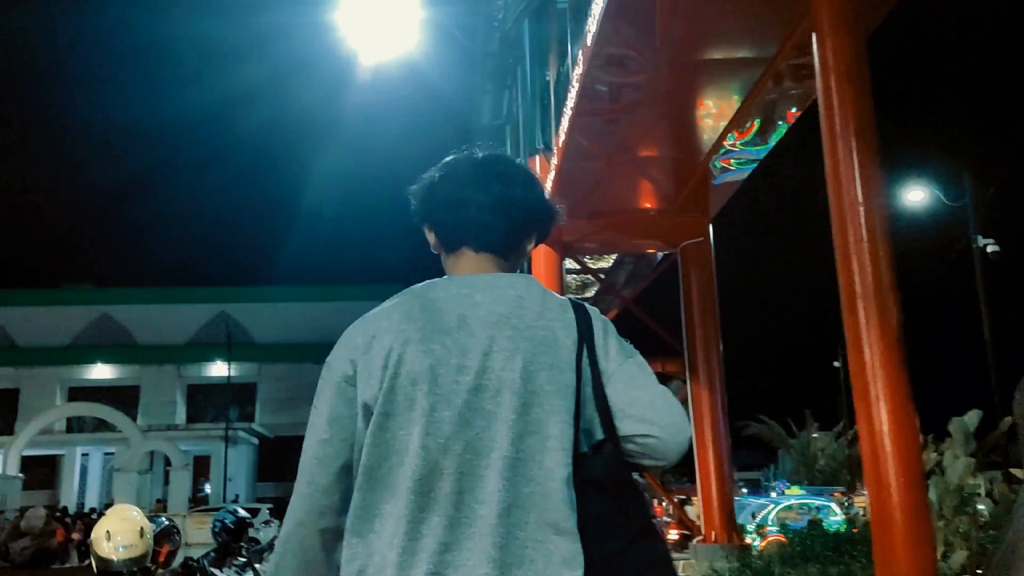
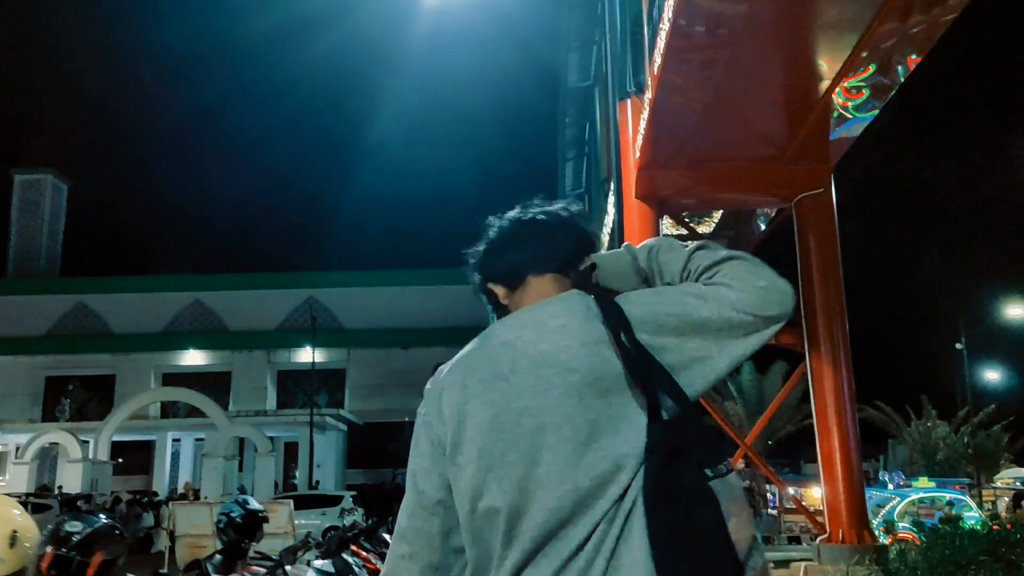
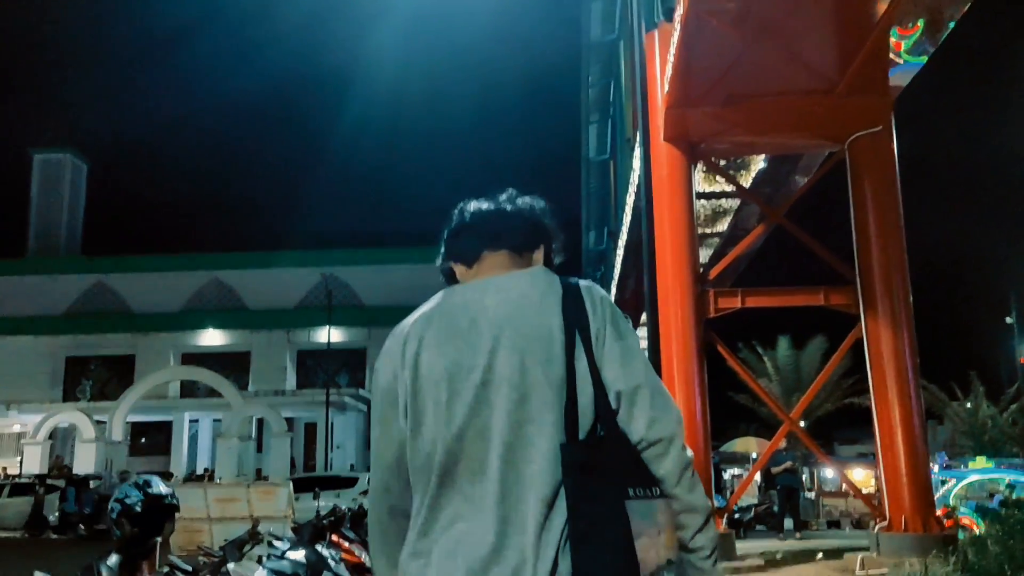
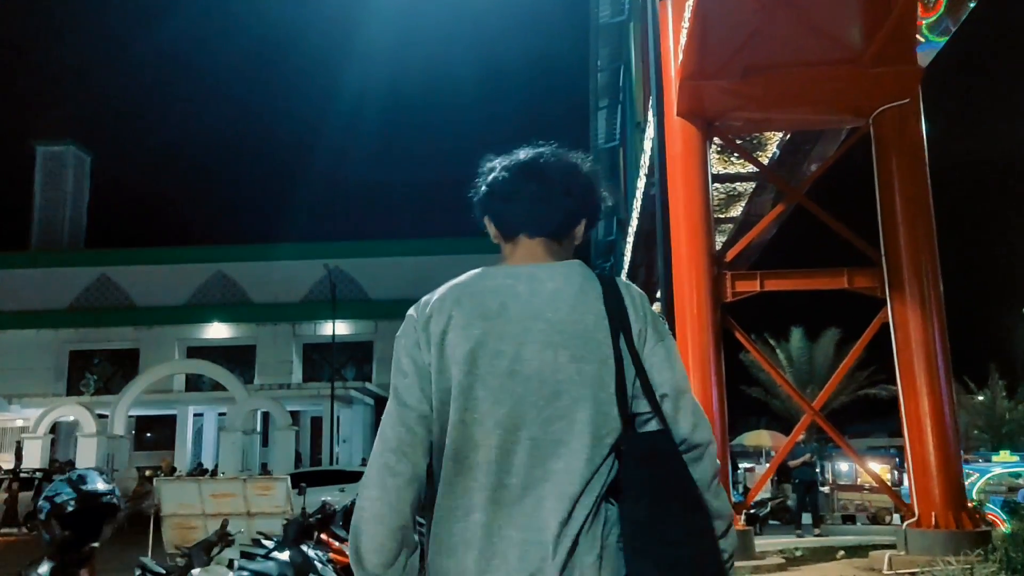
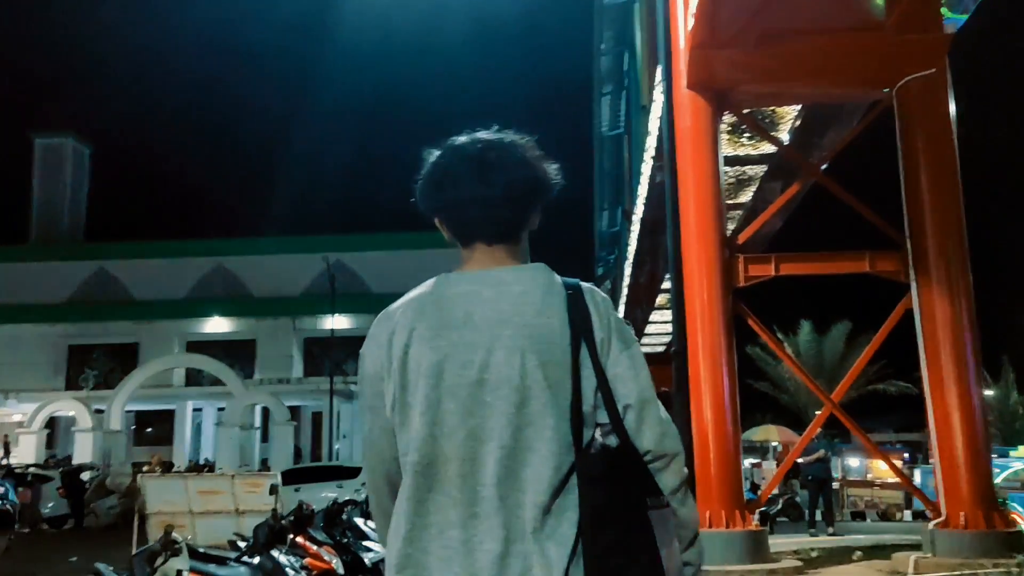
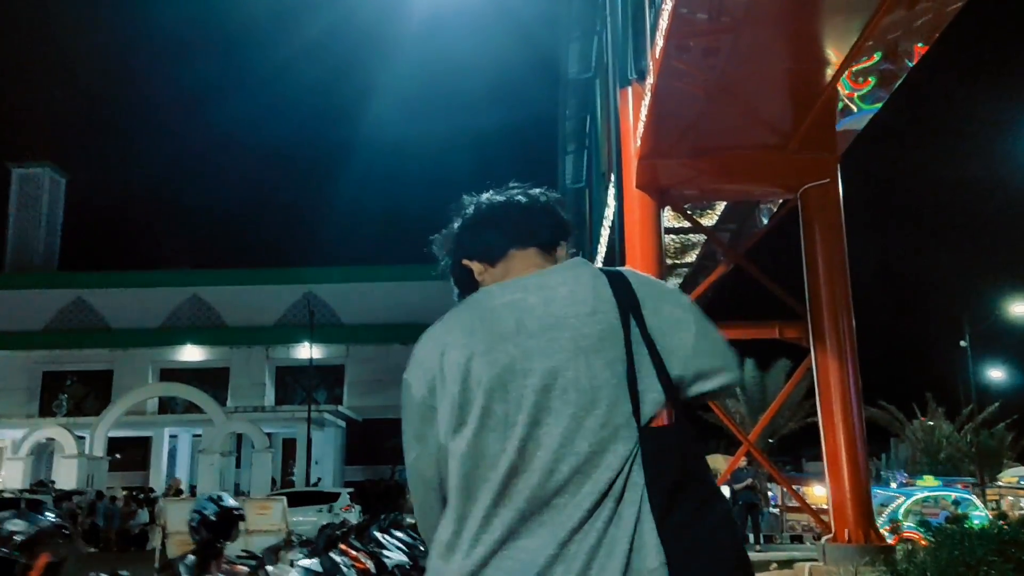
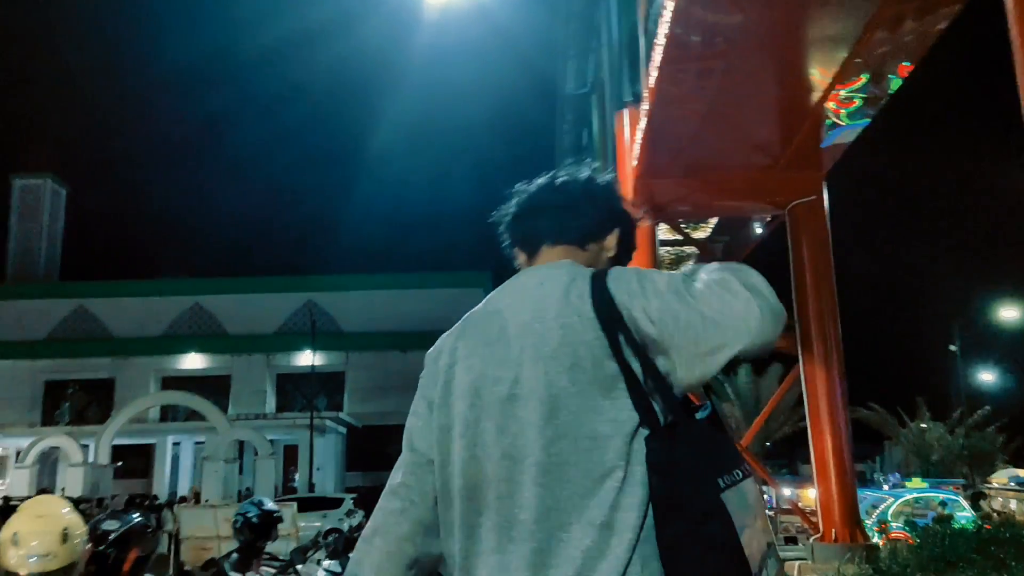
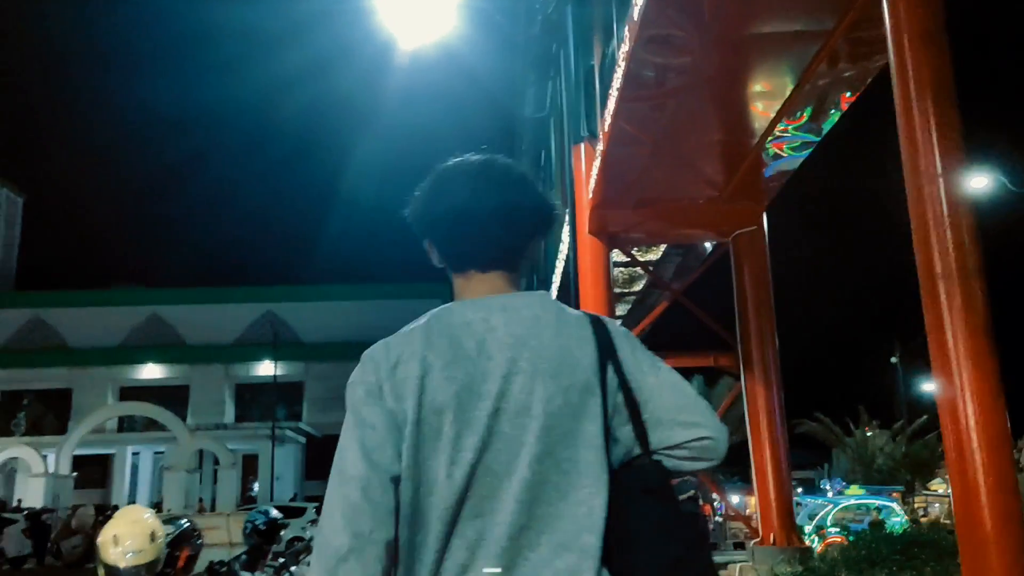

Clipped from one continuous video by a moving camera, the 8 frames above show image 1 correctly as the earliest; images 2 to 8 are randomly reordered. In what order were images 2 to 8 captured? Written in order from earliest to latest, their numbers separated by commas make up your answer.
8, 7, 2, 6, 3, 4, 5
